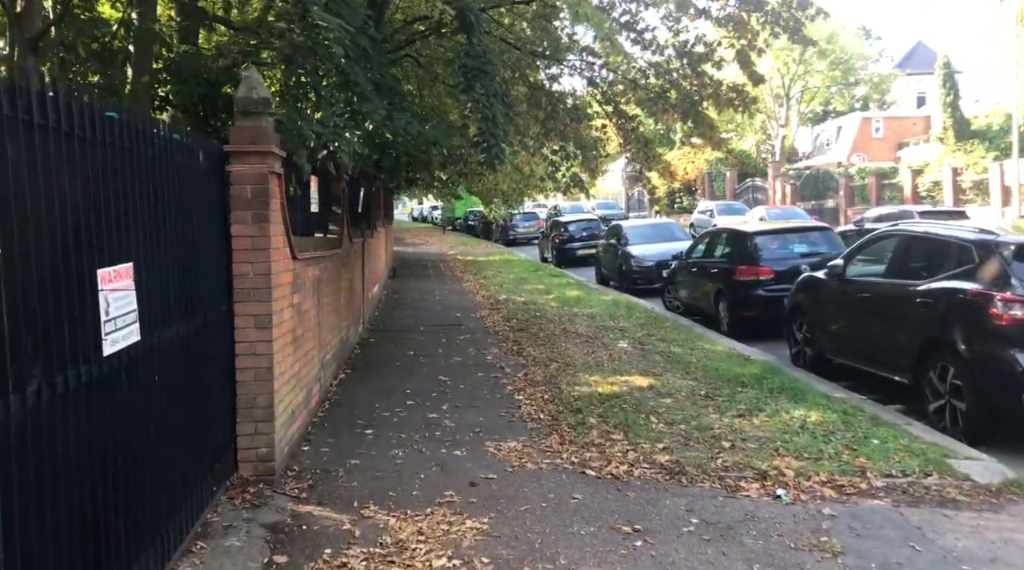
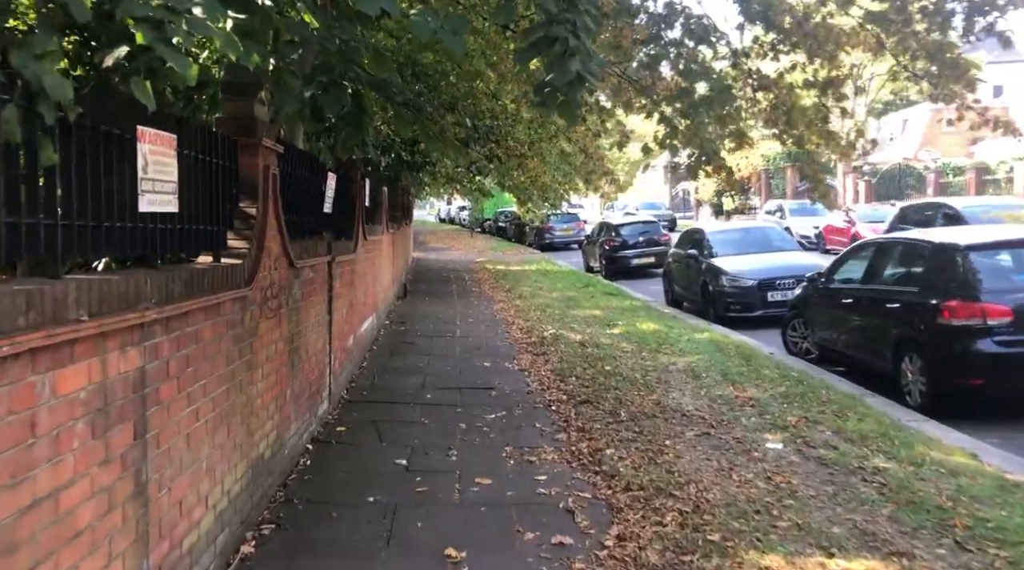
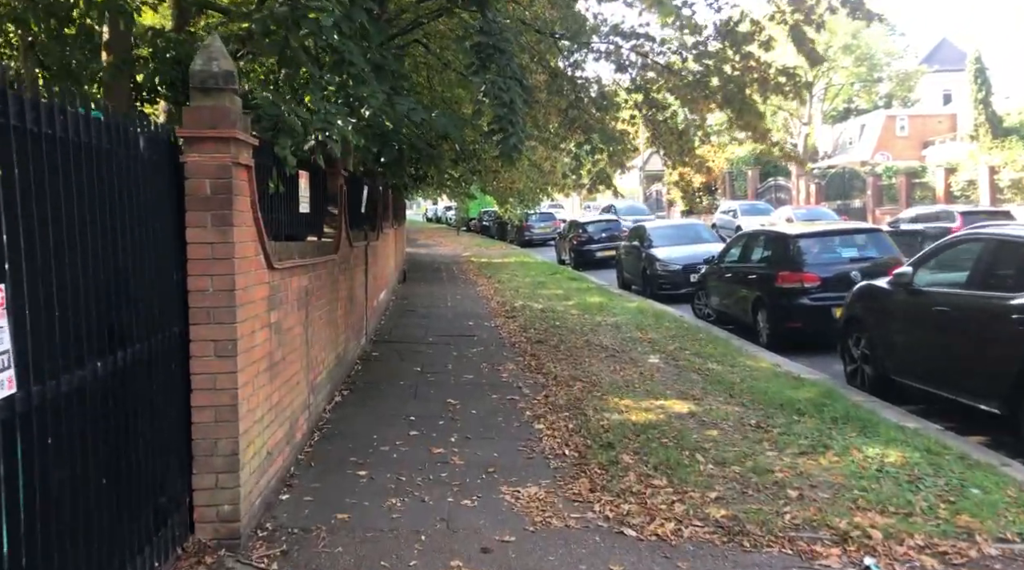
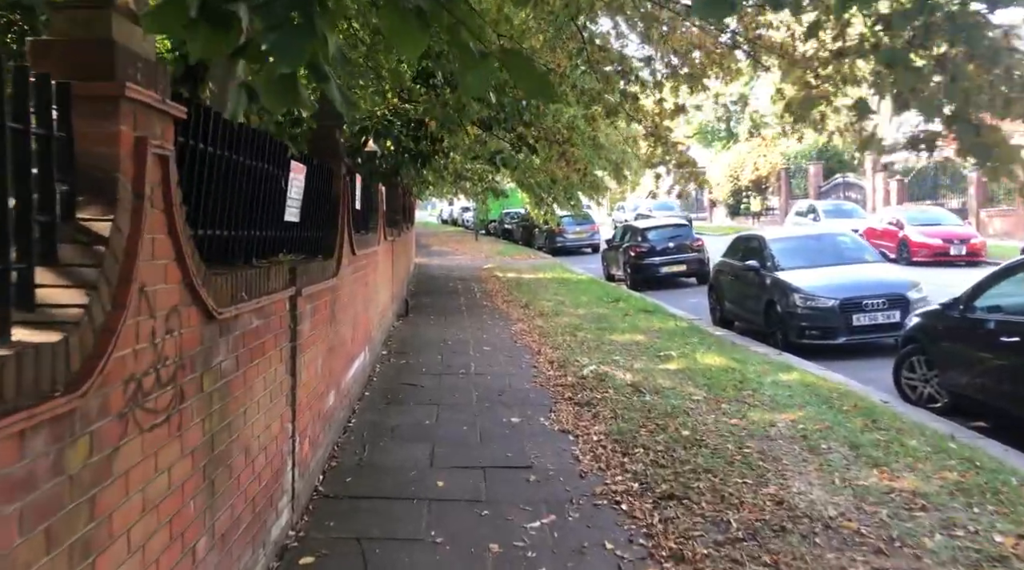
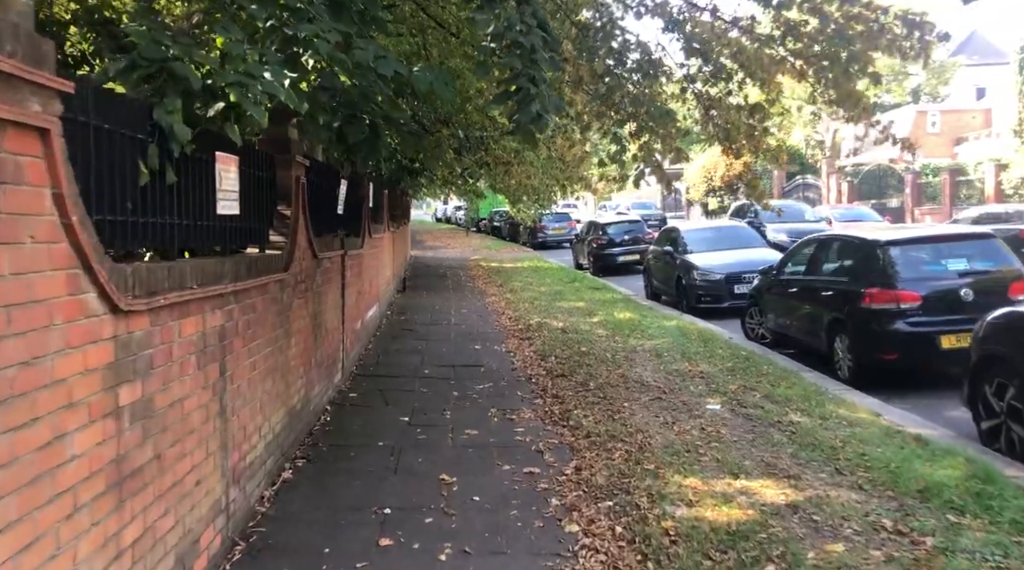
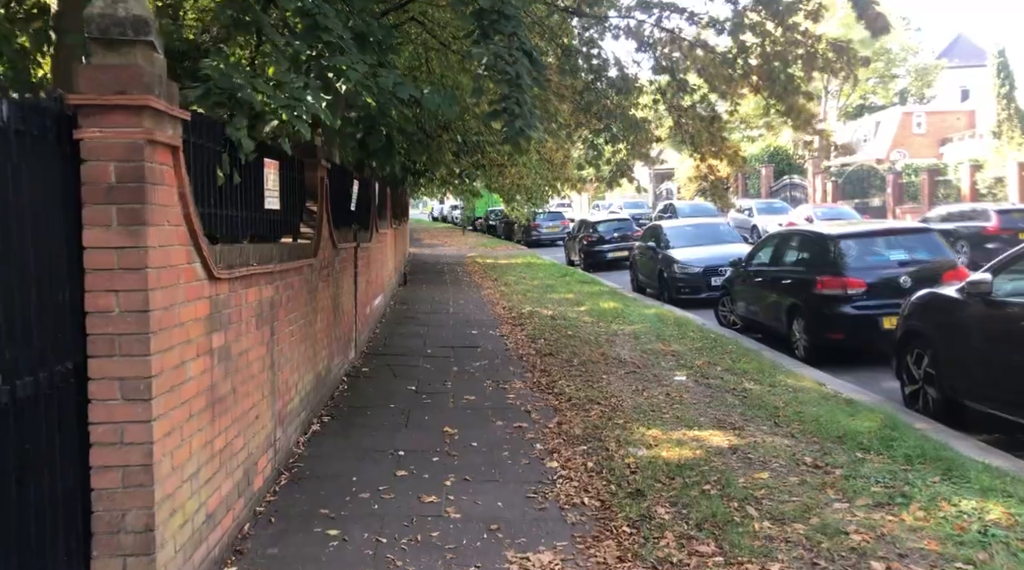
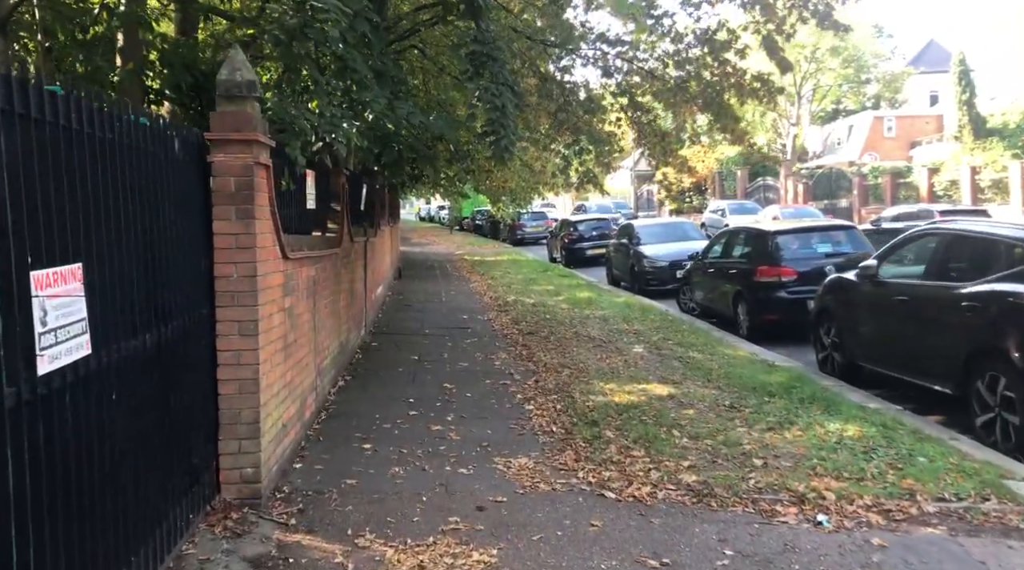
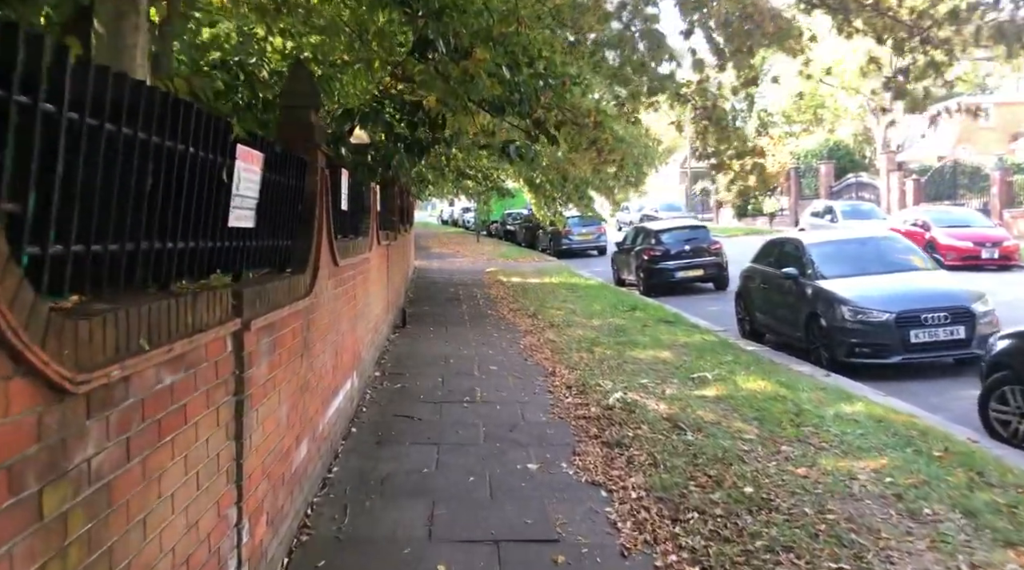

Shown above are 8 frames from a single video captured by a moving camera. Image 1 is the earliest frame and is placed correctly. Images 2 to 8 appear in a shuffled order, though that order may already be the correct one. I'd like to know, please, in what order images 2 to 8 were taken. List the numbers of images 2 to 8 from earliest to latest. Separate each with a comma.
7, 3, 6, 5, 2, 4, 8
